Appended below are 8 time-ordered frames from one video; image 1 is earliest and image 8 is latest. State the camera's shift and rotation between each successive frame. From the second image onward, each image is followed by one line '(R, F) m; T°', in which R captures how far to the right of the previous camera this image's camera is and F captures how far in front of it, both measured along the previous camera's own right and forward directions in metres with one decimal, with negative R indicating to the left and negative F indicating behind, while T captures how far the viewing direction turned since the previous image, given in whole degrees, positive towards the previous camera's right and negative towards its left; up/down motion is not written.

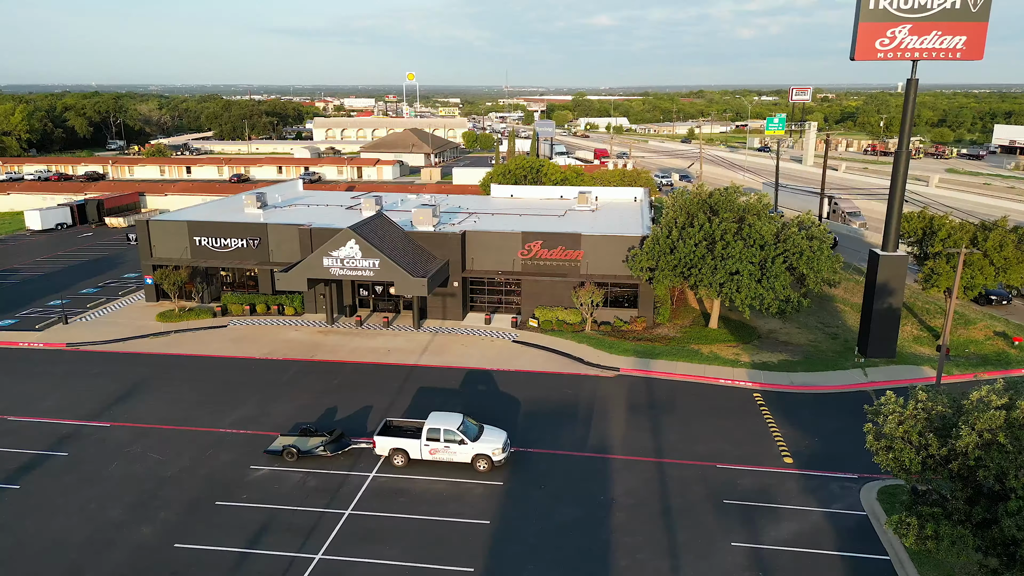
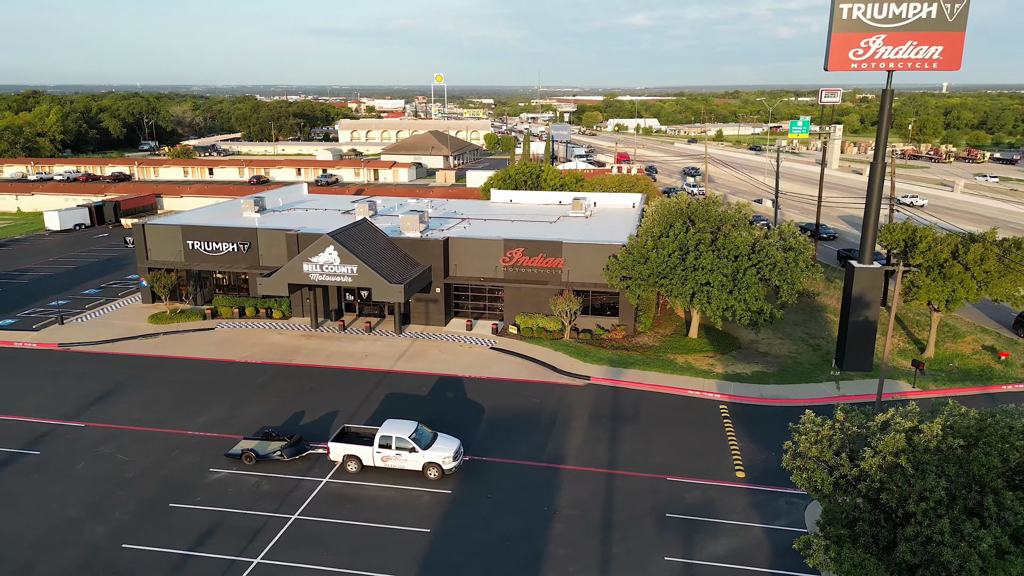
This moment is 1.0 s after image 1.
(+2.4, -0.2) m; -2°
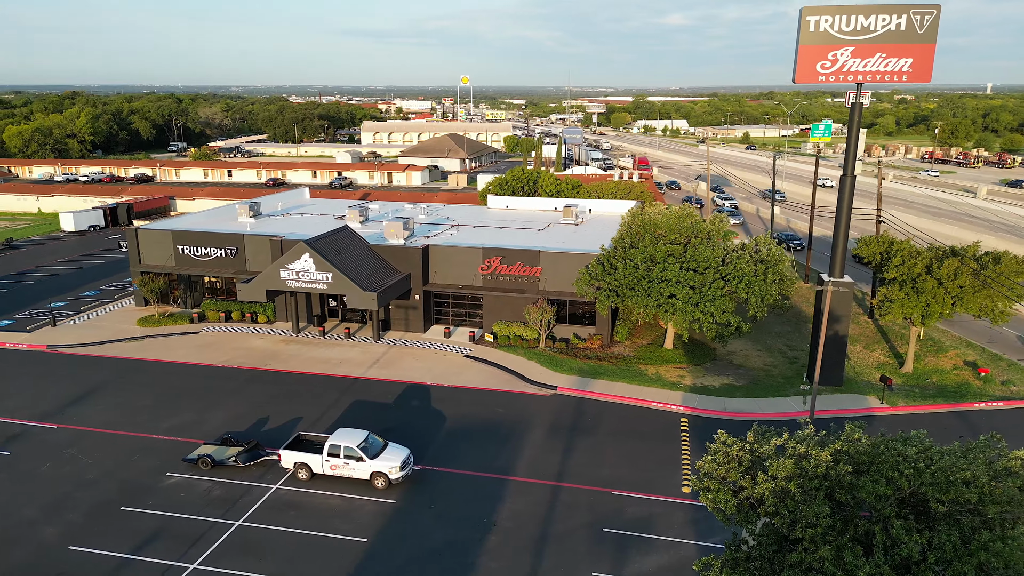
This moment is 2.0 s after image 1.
(+2.5, -0.1) m; -2°
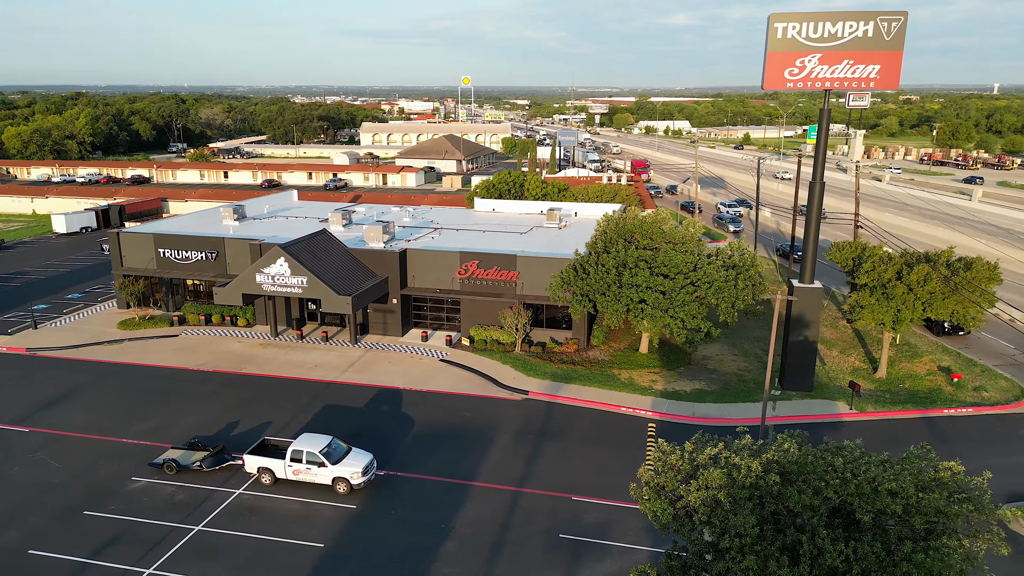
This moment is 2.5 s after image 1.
(+1.3, -0.1) m; 0°
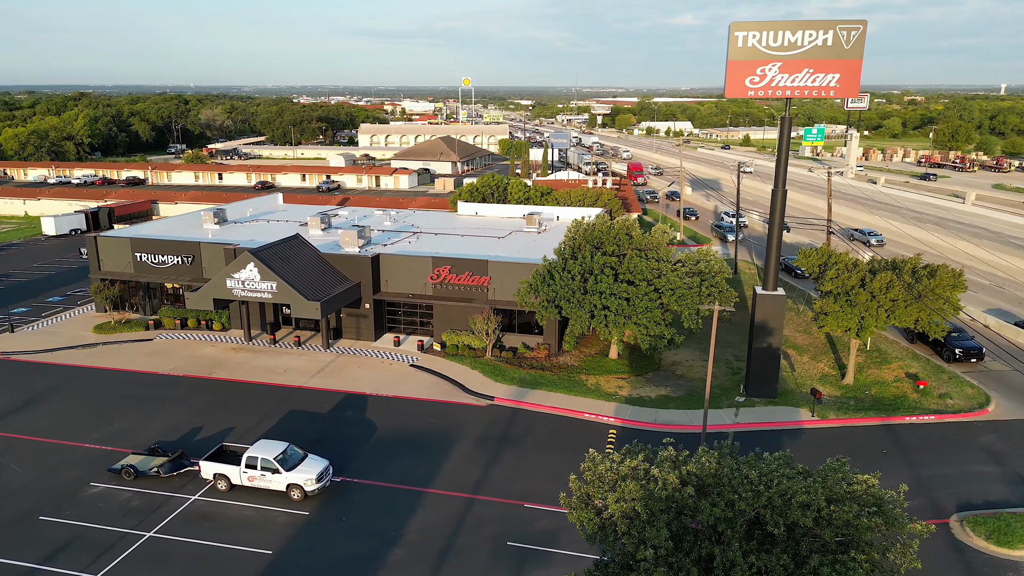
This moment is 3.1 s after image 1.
(+1.5, -0.1) m; 0°
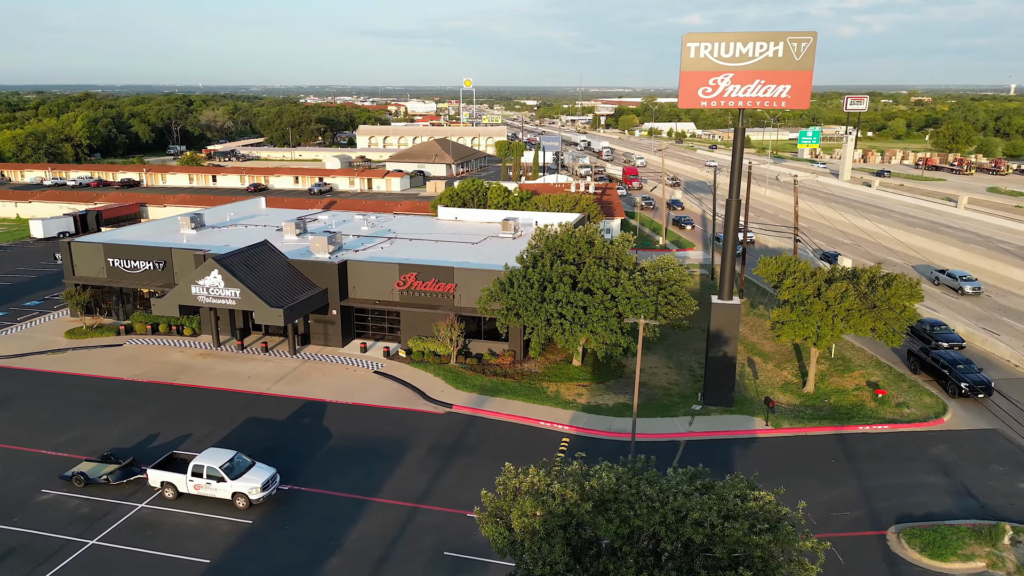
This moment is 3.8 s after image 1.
(+1.9, -0.1) m; 0°
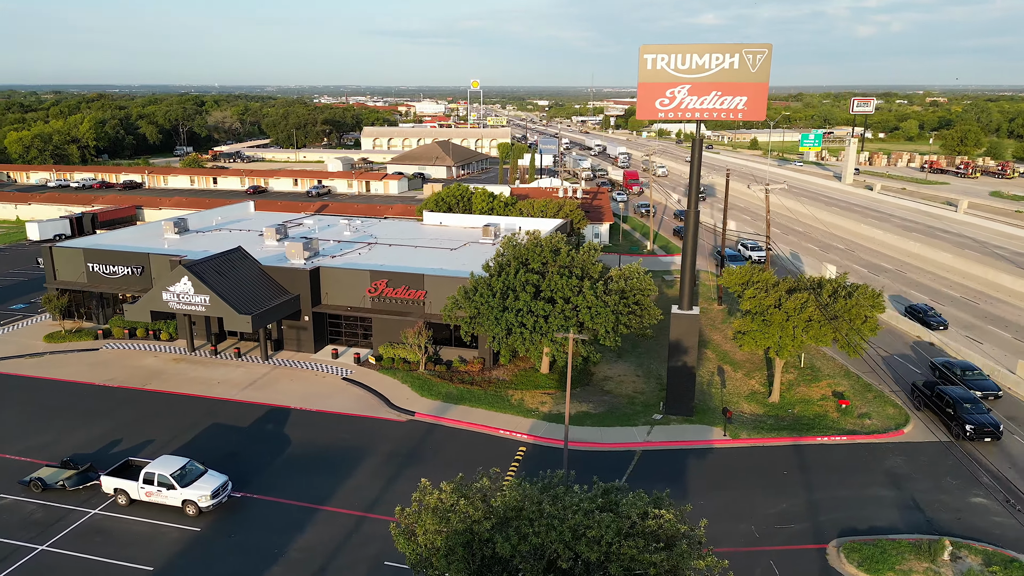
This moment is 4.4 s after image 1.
(+2.0, -0.1) m; -1°
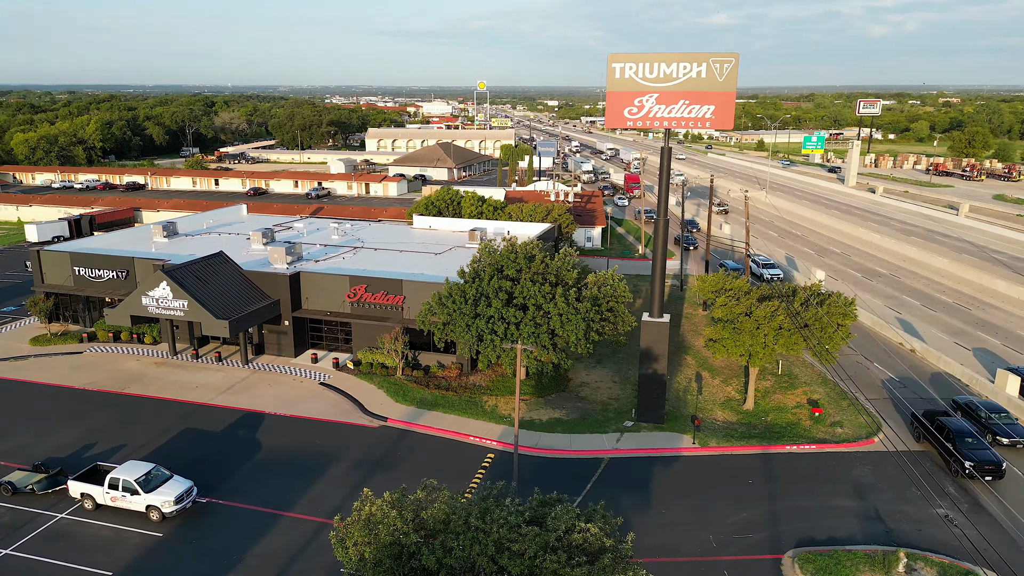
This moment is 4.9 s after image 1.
(+1.5, -0.1) m; -1°
